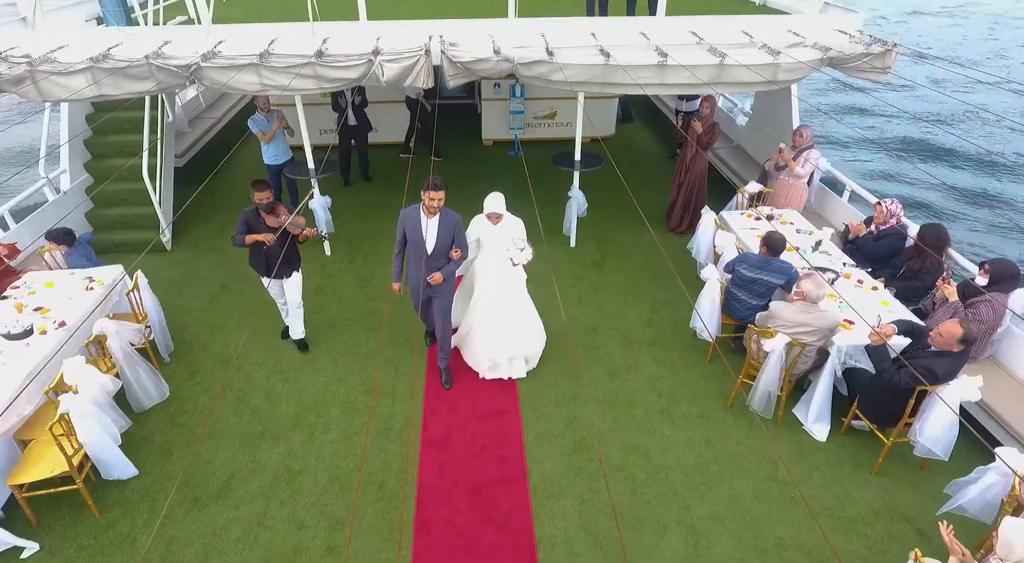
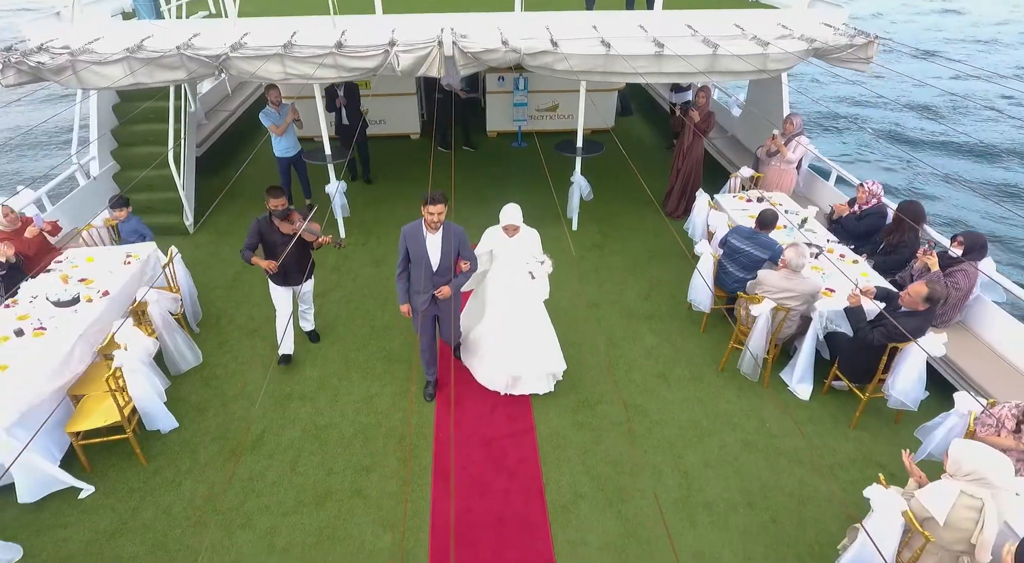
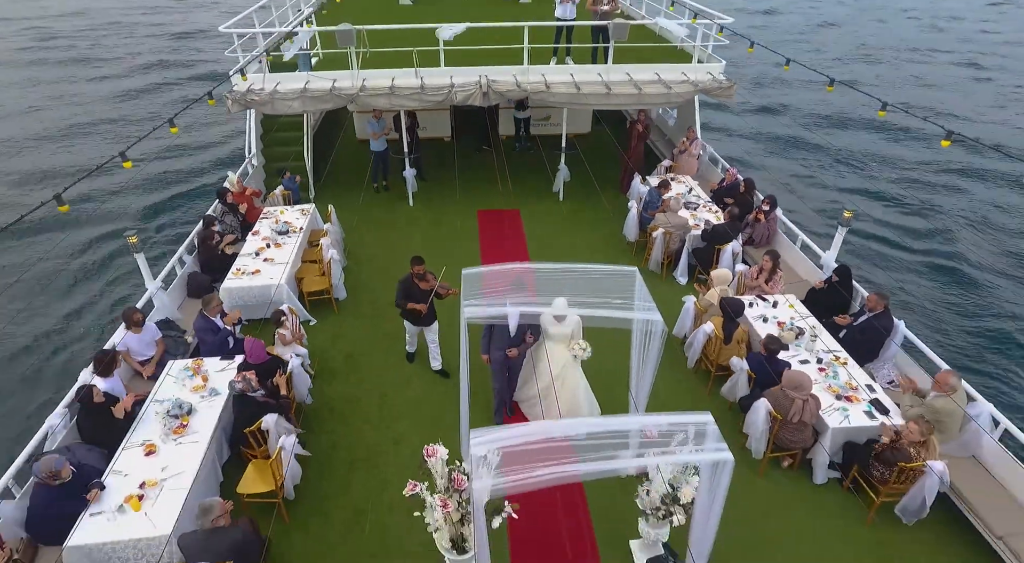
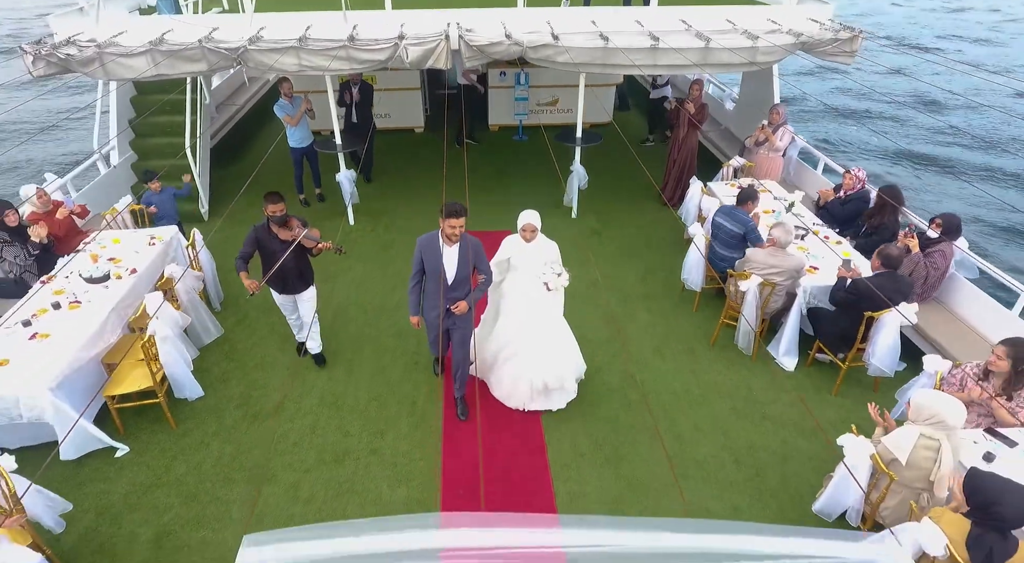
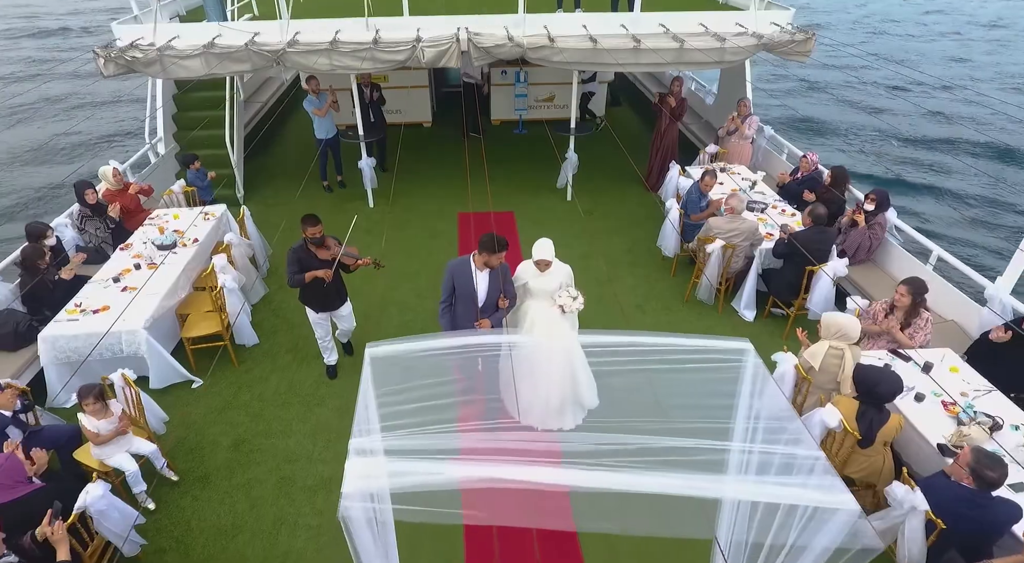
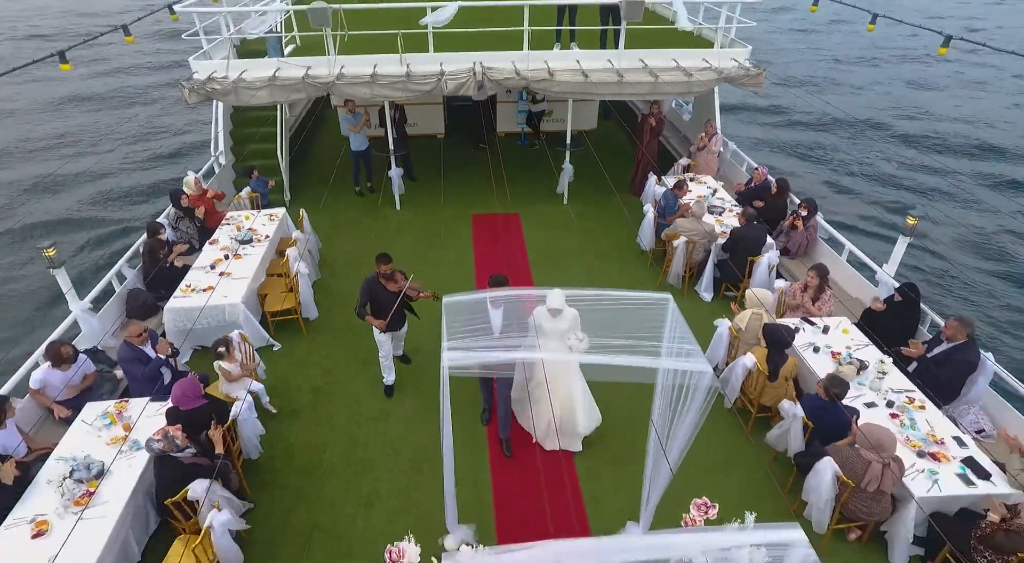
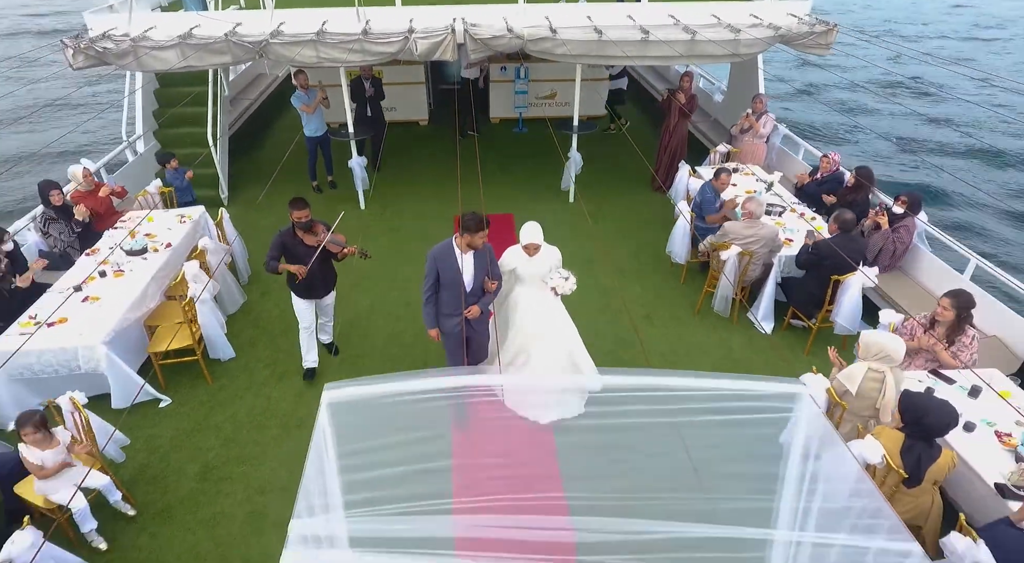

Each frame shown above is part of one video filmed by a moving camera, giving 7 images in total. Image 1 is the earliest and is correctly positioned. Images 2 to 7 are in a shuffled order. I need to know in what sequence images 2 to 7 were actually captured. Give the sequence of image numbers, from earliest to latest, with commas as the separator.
2, 4, 7, 5, 6, 3
